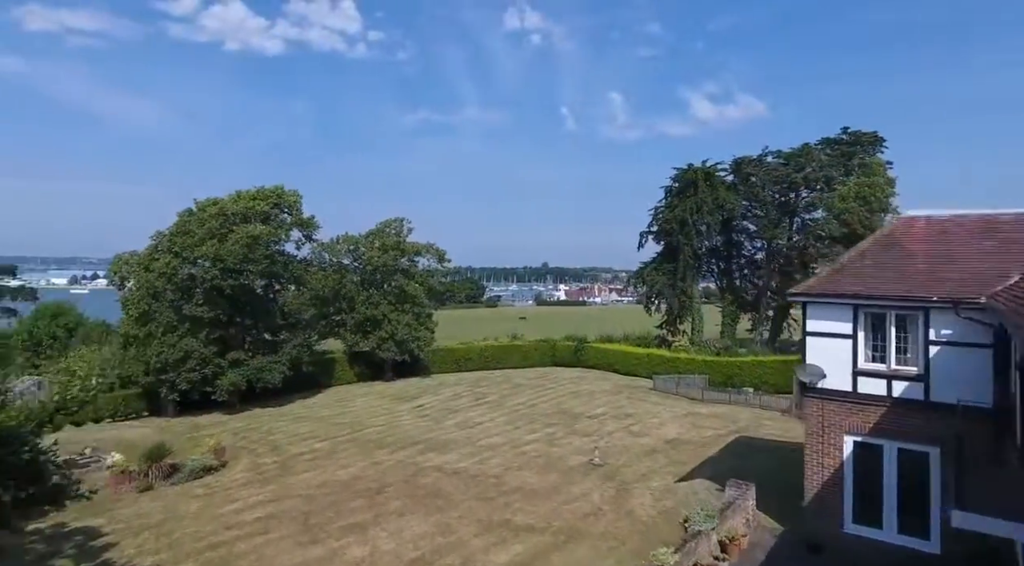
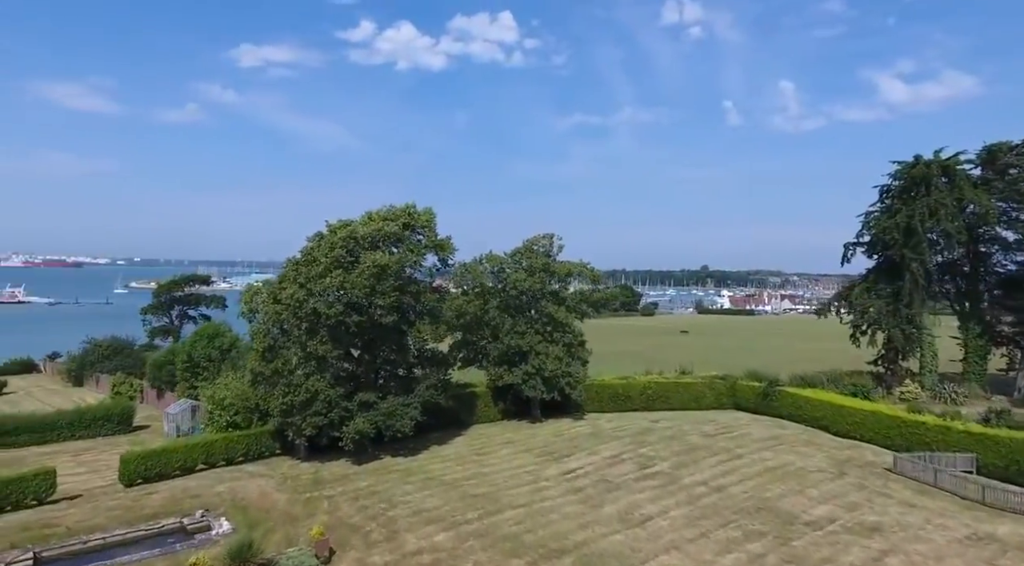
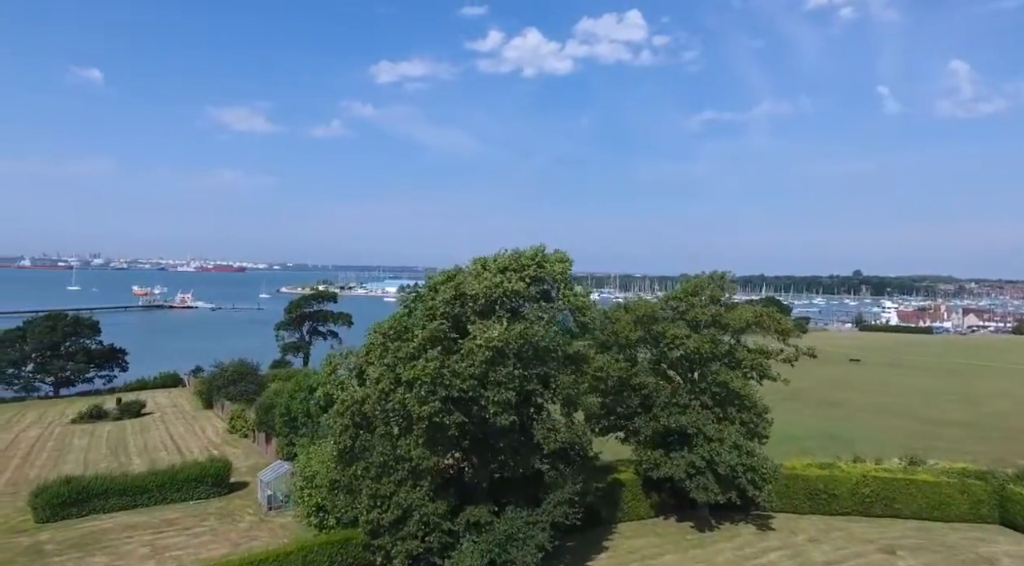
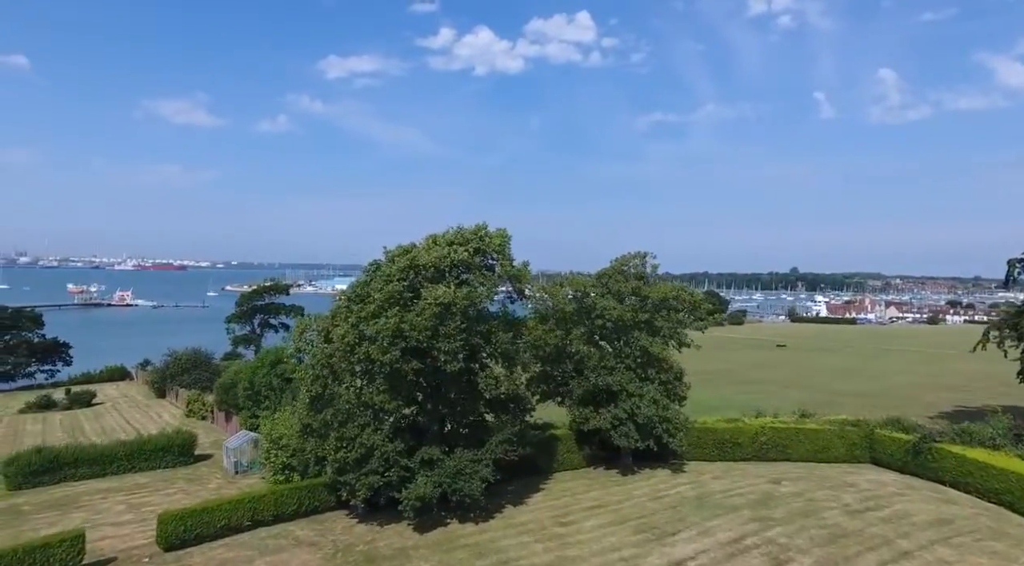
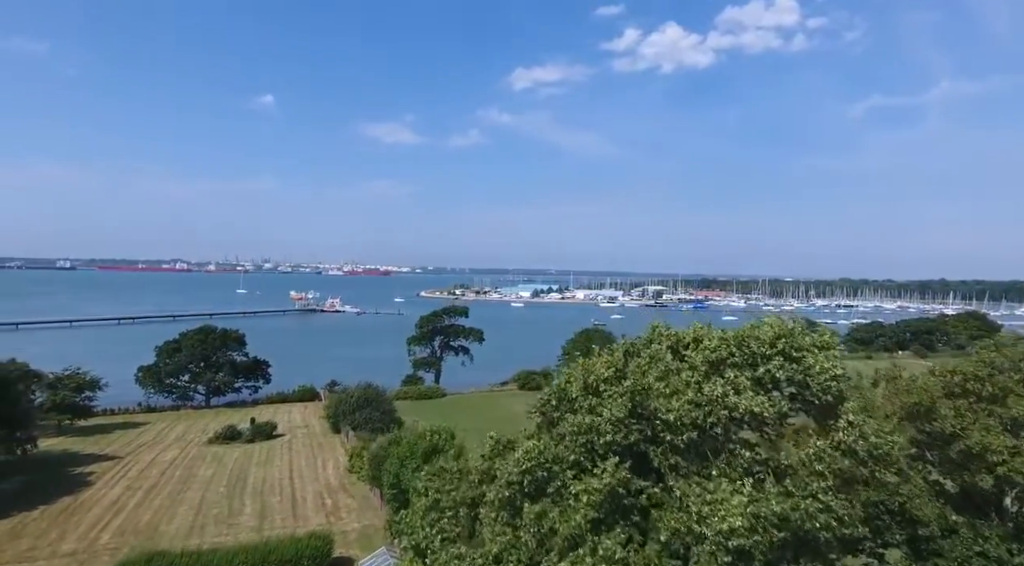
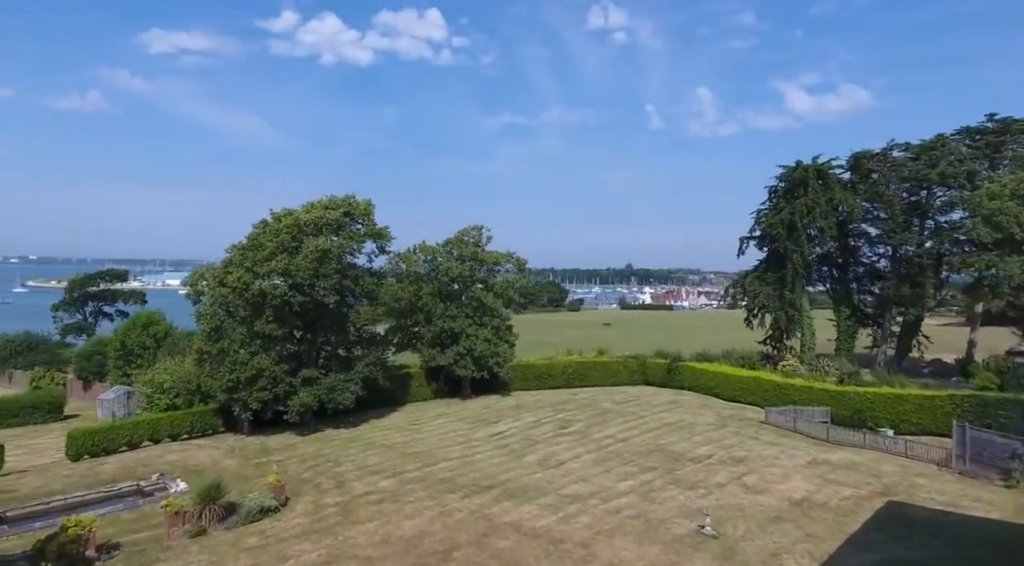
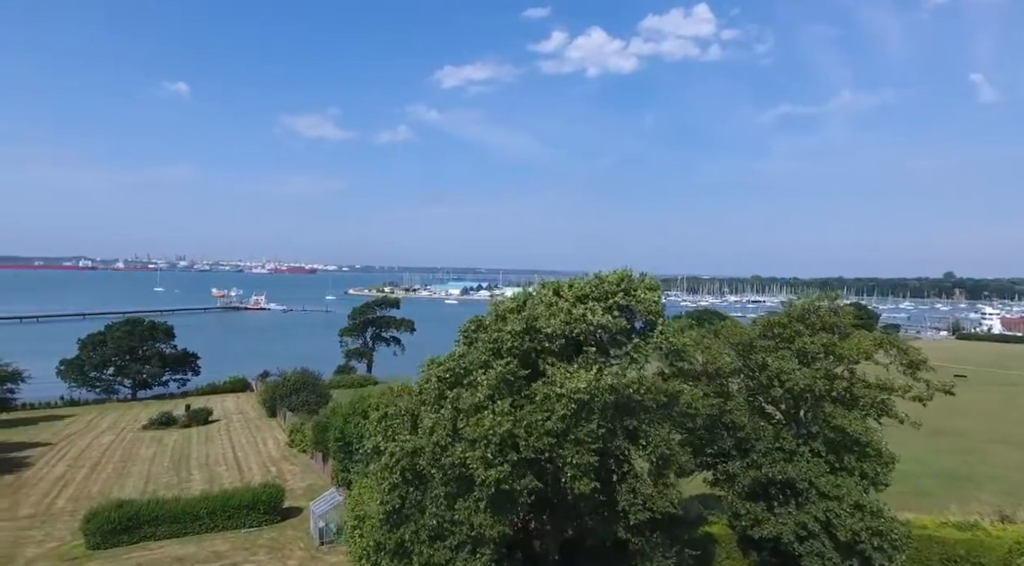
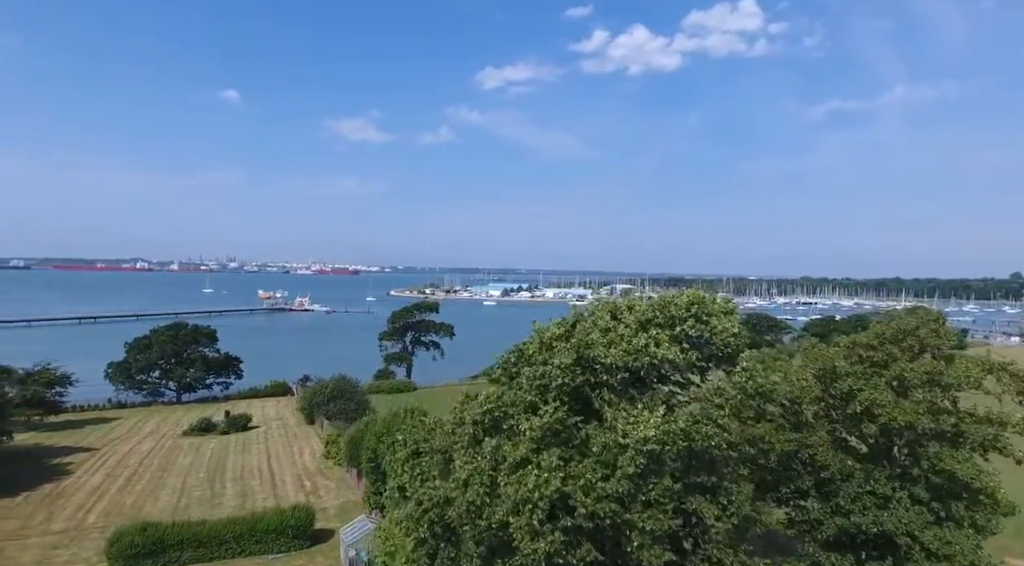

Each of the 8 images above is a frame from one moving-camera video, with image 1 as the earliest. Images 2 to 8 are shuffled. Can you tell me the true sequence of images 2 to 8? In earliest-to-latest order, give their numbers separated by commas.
6, 2, 4, 3, 7, 8, 5
